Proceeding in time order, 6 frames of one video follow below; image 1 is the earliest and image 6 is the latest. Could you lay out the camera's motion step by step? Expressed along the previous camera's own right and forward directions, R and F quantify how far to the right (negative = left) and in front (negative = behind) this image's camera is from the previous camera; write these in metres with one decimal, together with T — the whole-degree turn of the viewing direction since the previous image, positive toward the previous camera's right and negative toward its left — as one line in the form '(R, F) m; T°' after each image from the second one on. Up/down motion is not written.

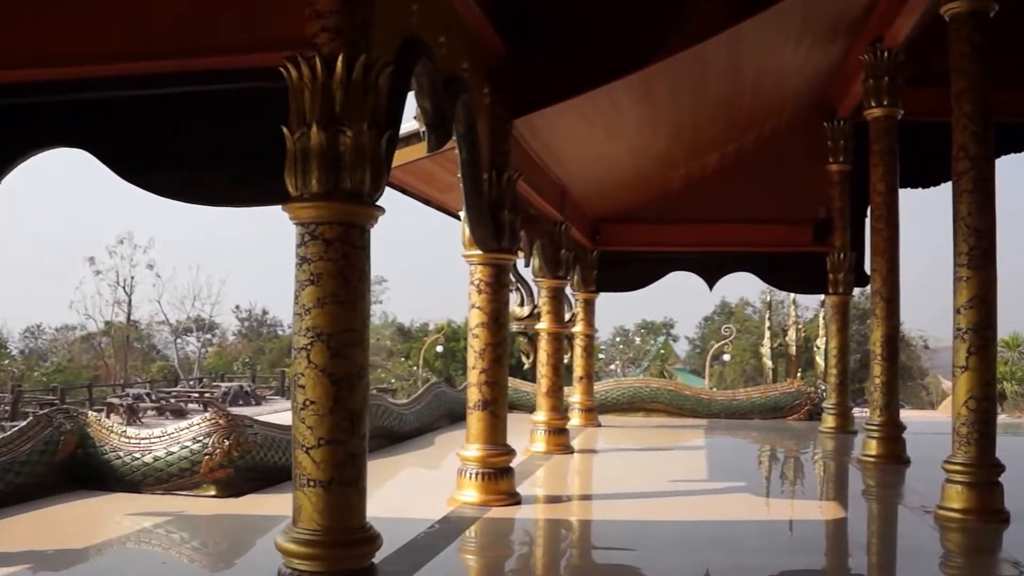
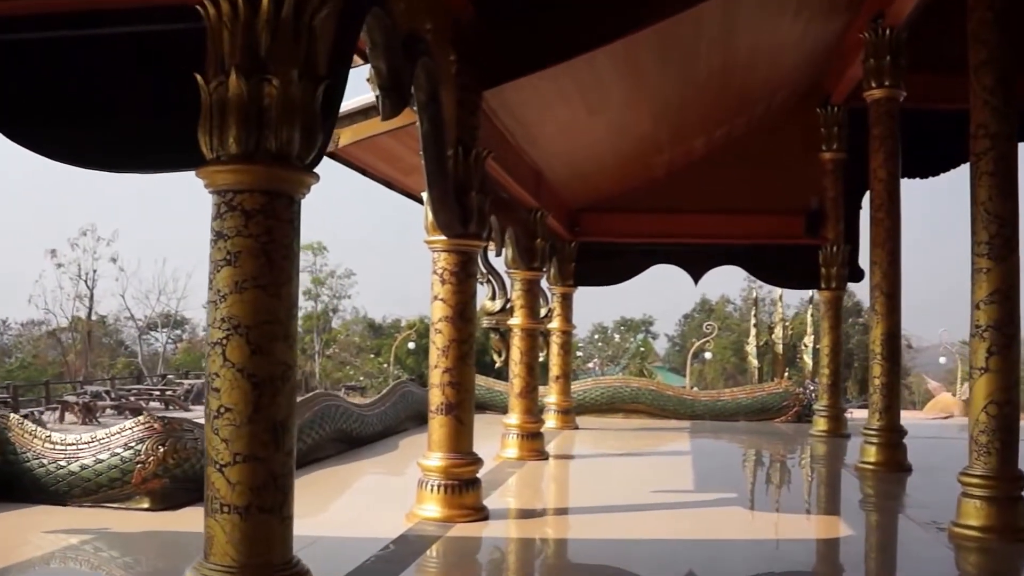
(0.0, +0.5) m; +1°
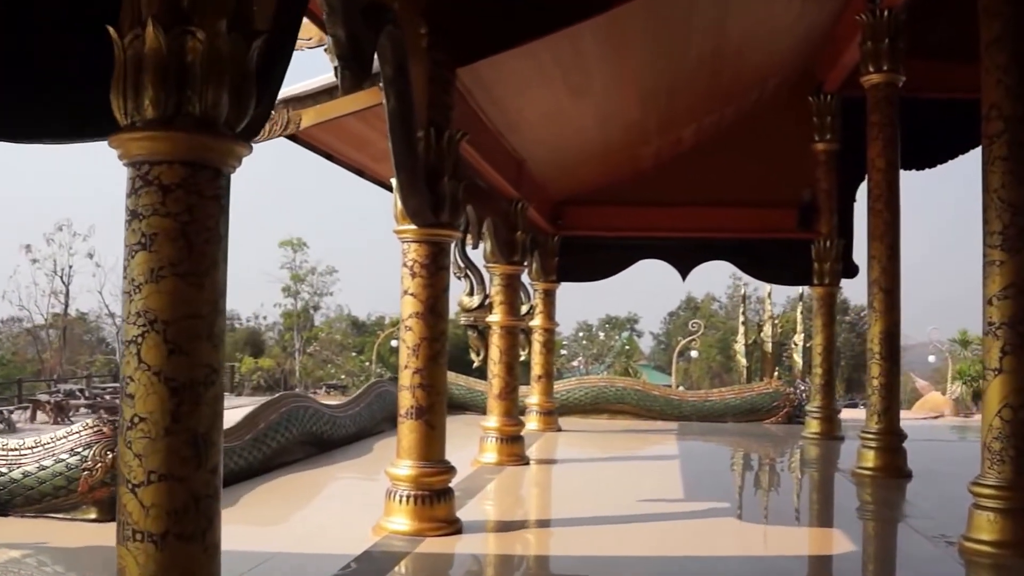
(0.0, +0.3) m; +1°
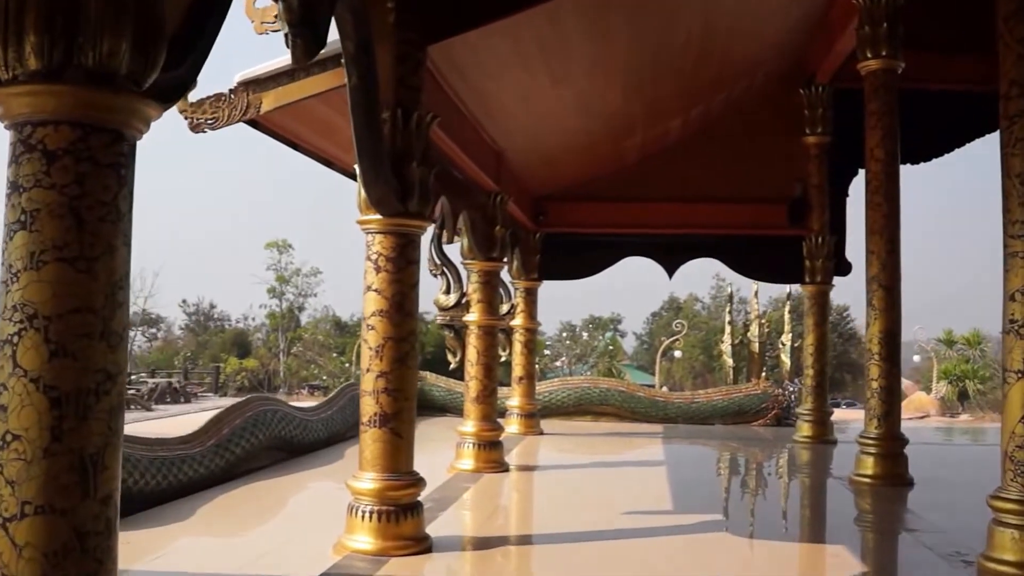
(0.0, +0.3) m; +1°
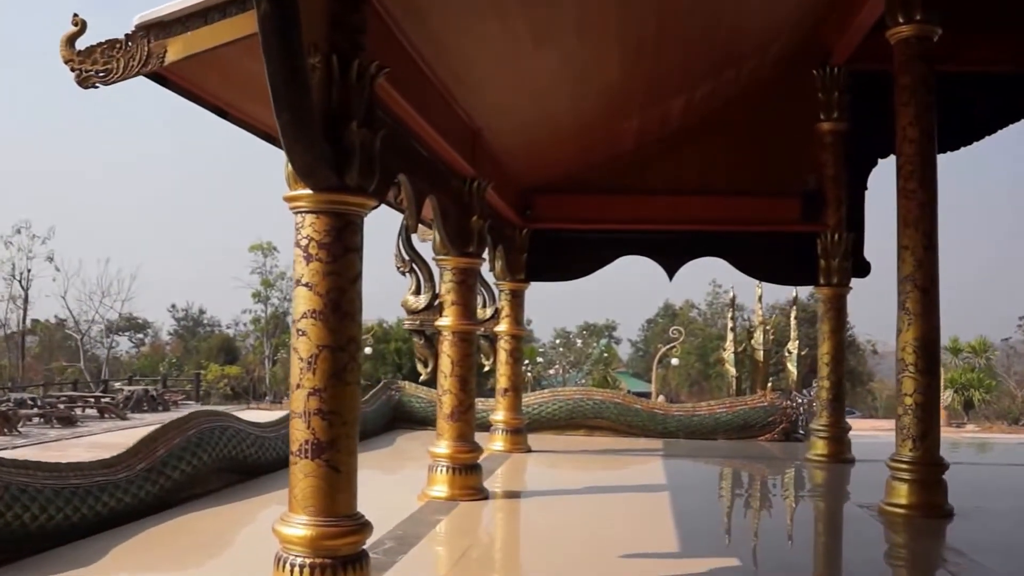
(+0.1, +0.7) m; 0°
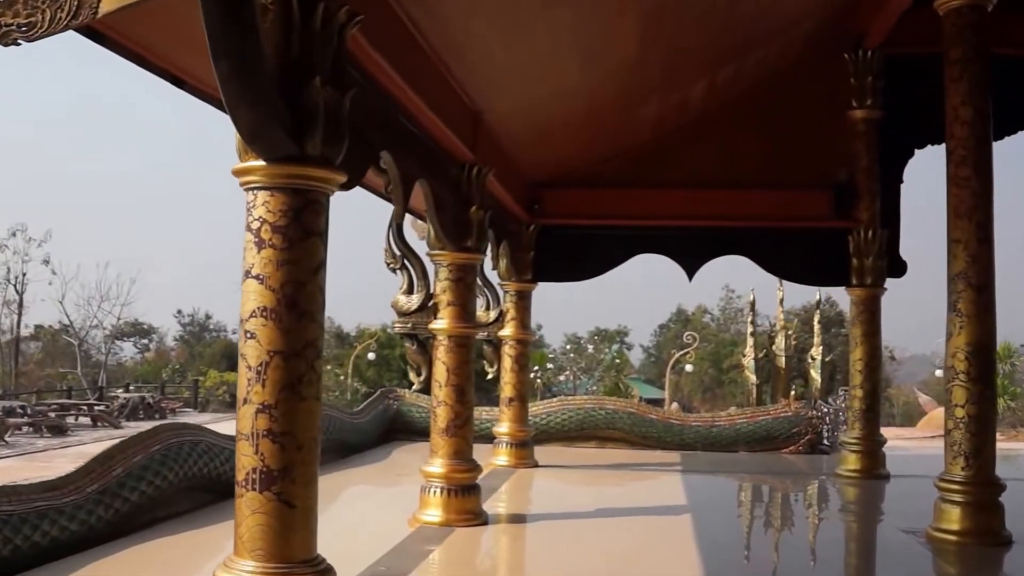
(0.0, +0.5) m; -1°
